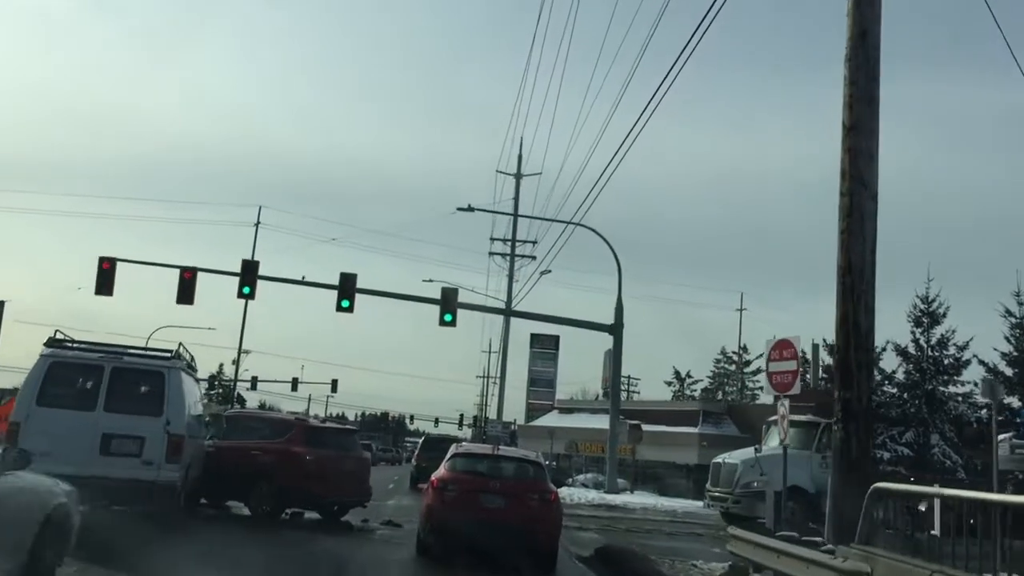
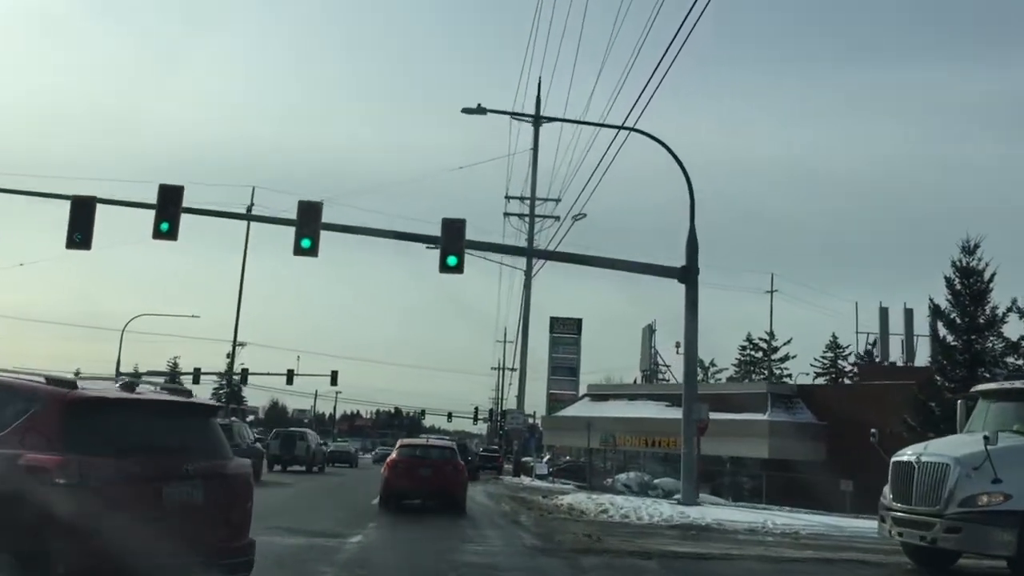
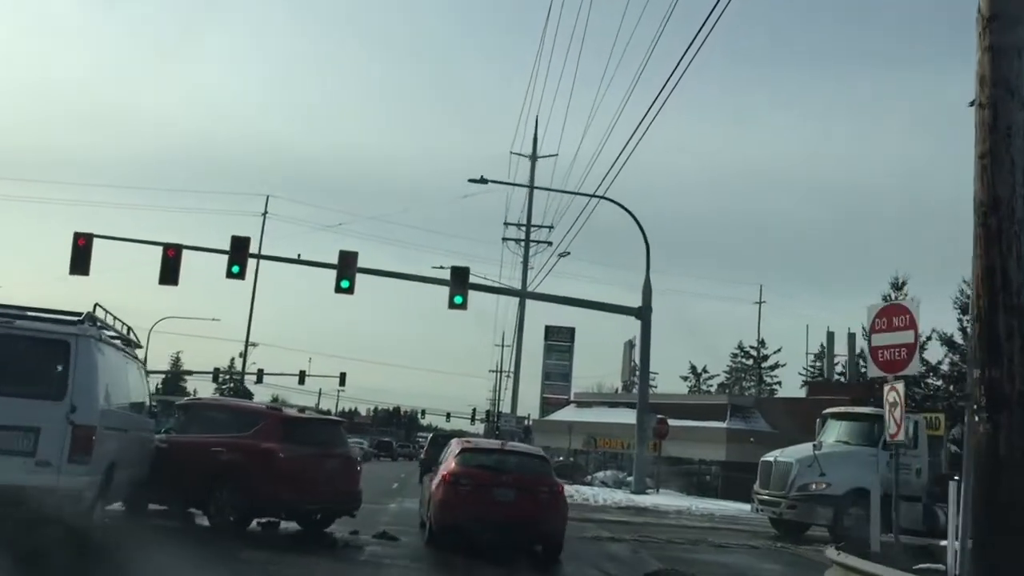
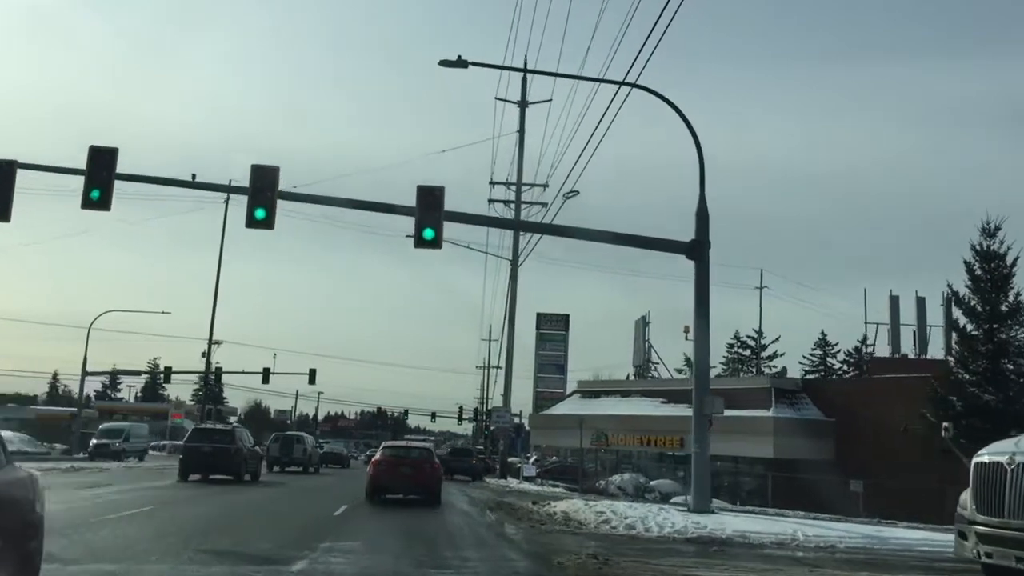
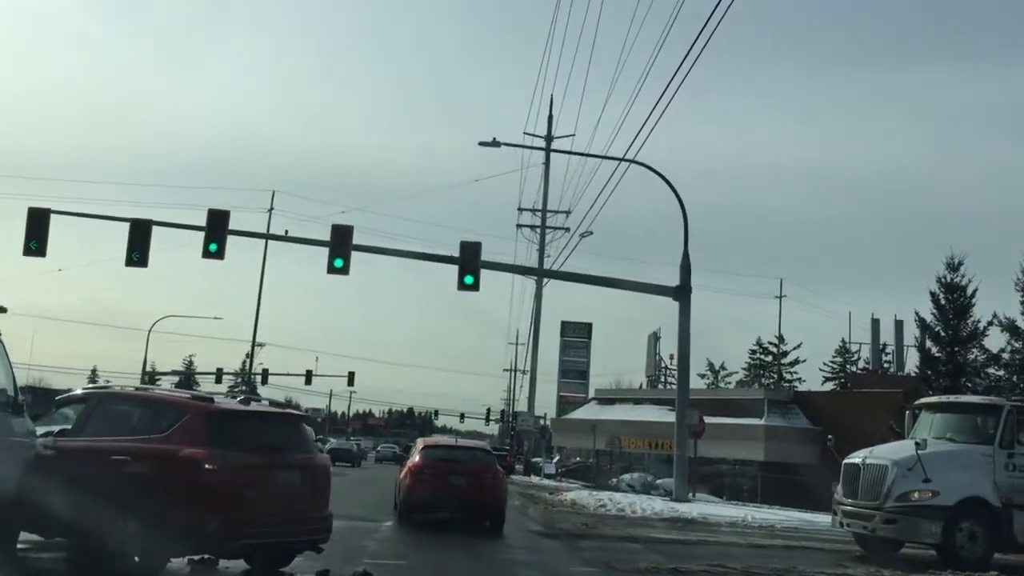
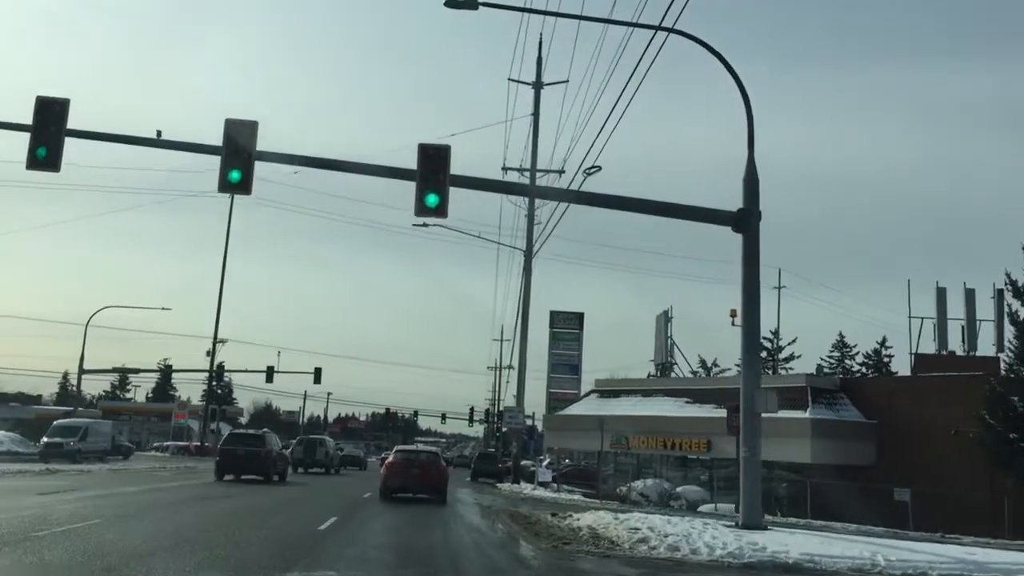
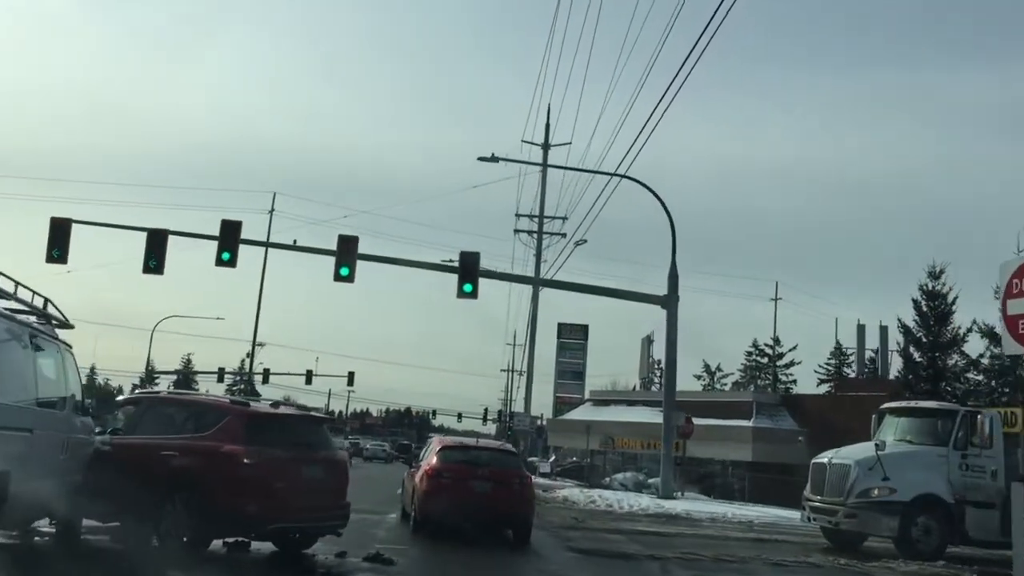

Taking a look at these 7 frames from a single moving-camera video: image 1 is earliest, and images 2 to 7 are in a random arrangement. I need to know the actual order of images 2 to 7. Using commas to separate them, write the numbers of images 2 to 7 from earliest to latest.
3, 7, 5, 2, 4, 6
